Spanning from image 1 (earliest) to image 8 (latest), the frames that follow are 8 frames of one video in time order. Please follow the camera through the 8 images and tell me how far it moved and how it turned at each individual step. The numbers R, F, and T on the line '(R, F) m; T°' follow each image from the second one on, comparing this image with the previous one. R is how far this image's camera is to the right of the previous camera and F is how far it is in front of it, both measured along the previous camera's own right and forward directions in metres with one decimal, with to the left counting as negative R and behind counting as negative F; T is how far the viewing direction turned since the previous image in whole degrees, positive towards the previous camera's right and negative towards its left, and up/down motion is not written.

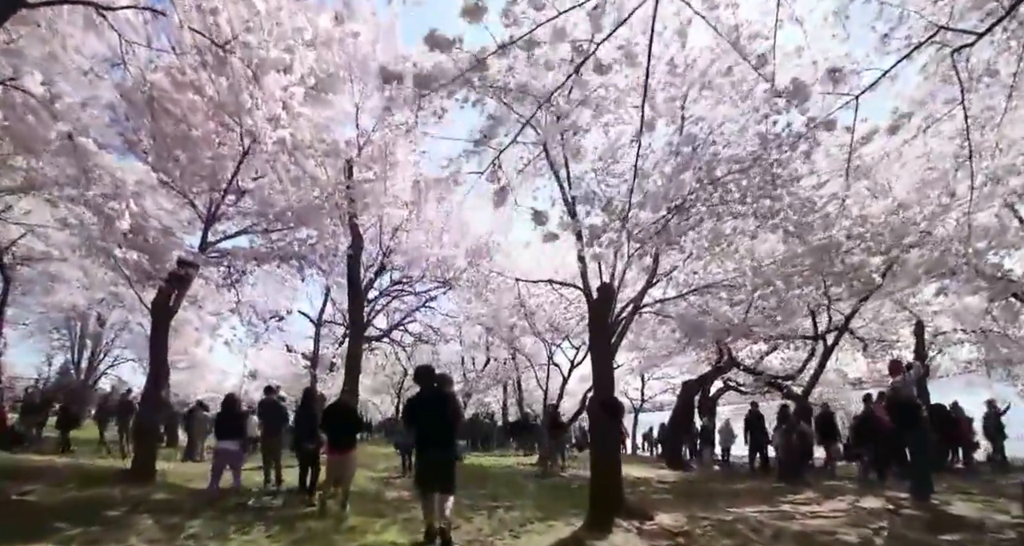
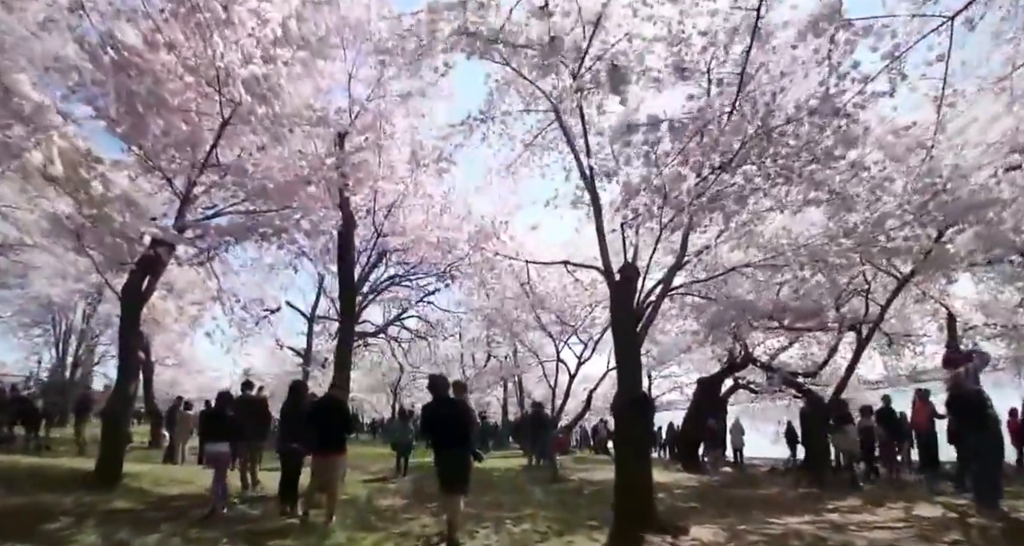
(-0.2, +1.2) m; 0°
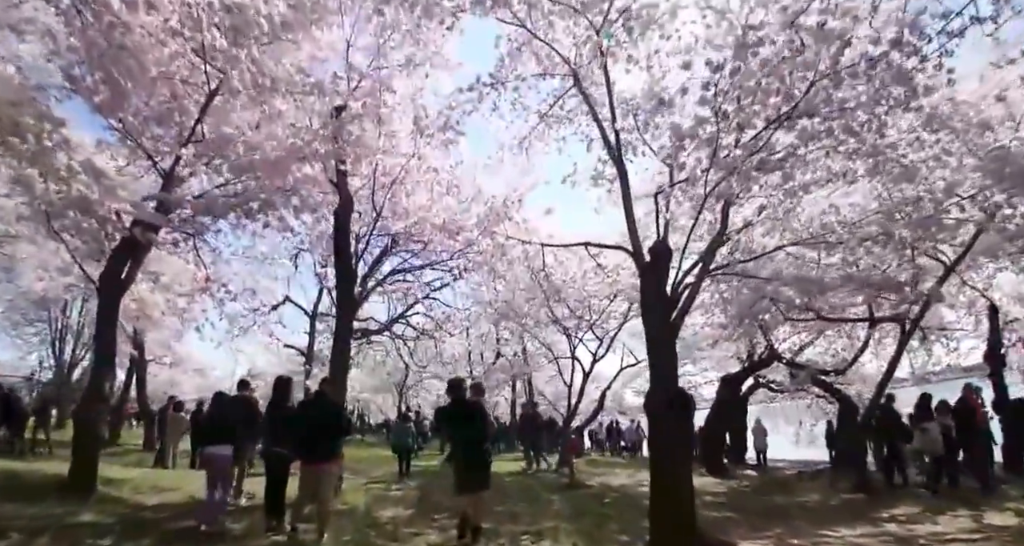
(-0.1, +1.0) m; -1°
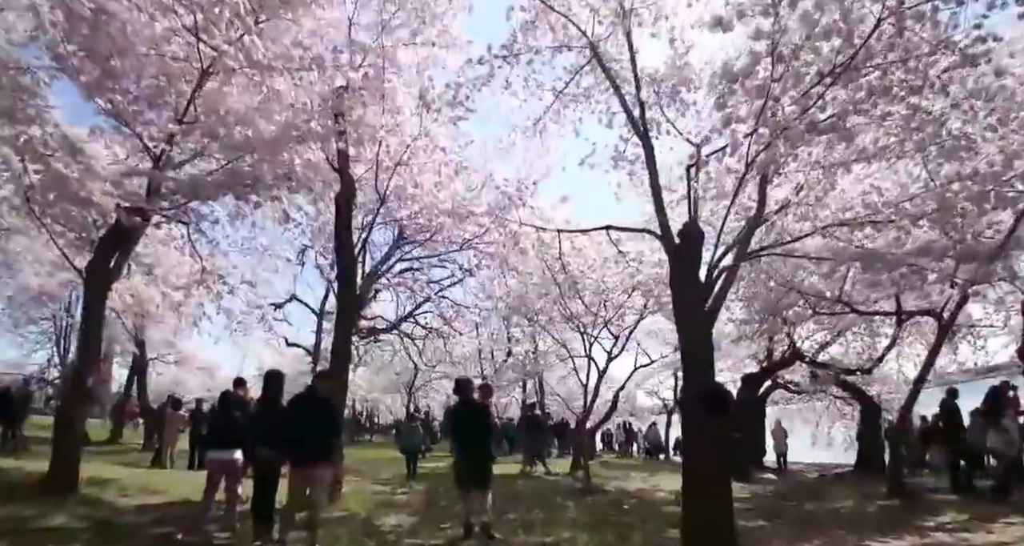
(-0.1, +0.7) m; -1°
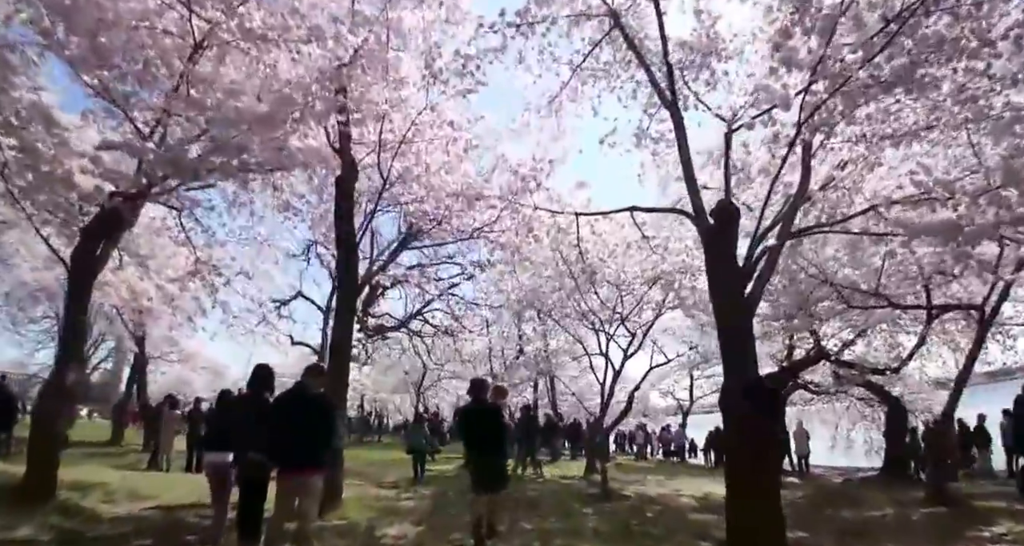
(-0.1, +0.7) m; -1°
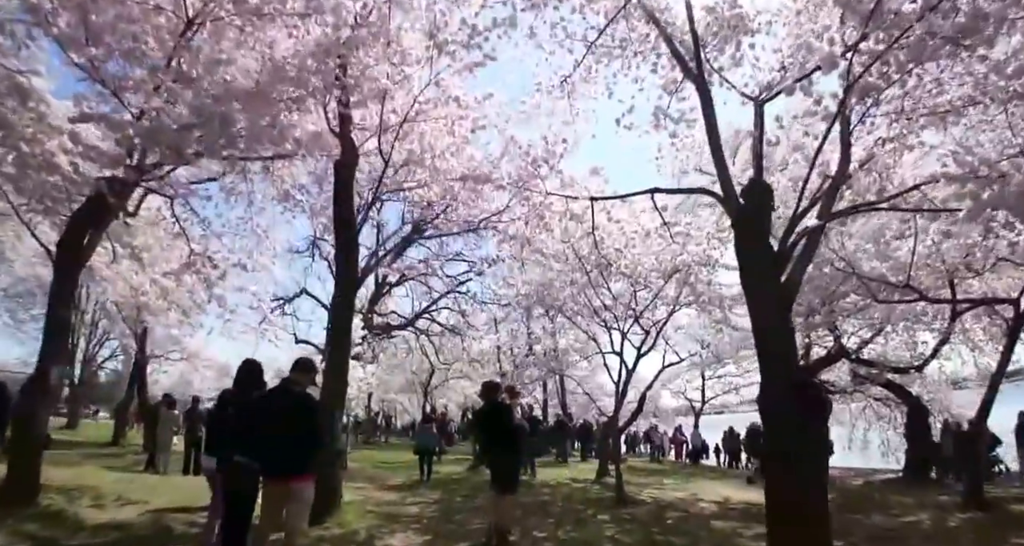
(0.0, +0.5) m; -1°
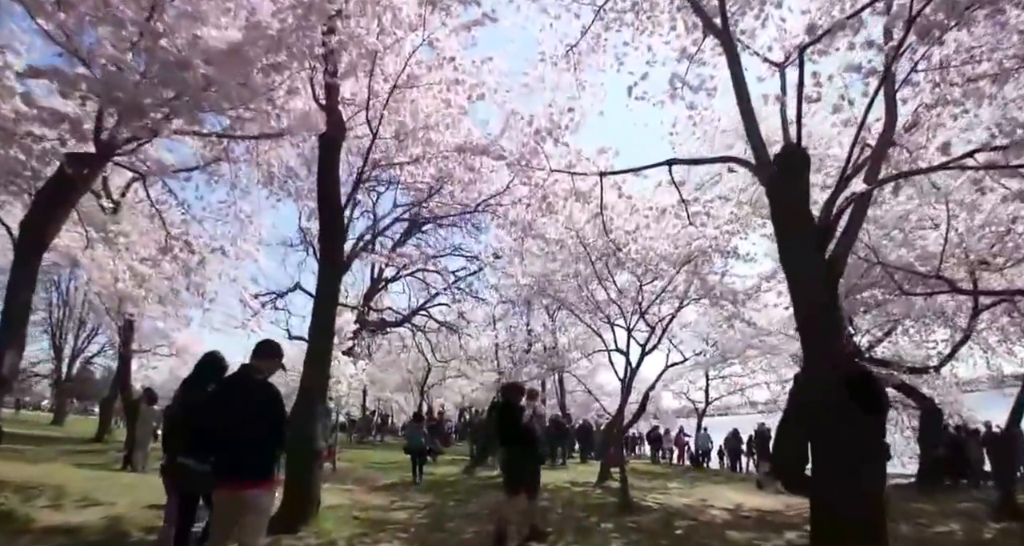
(0.0, +0.7) m; 0°
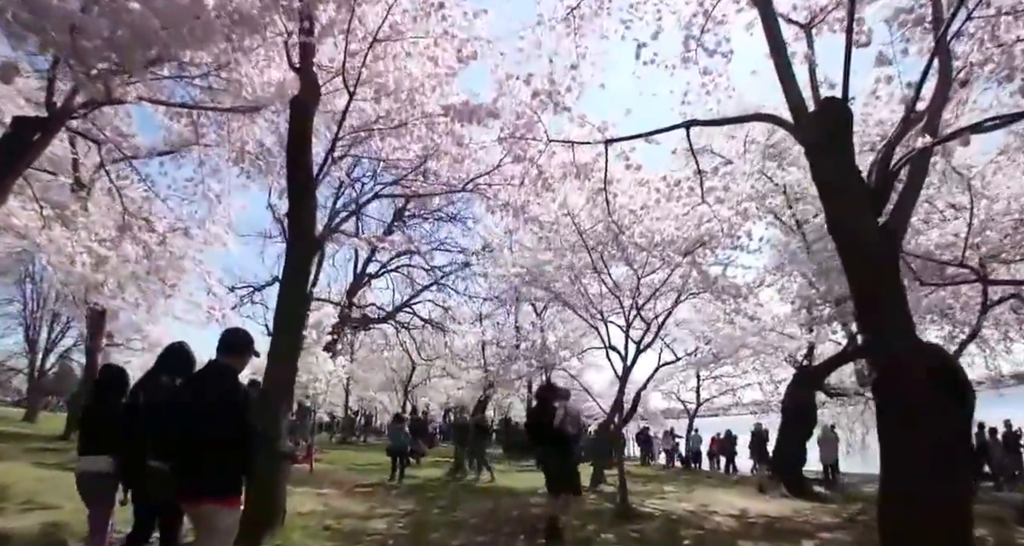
(-0.1, +0.7) m; +1°
